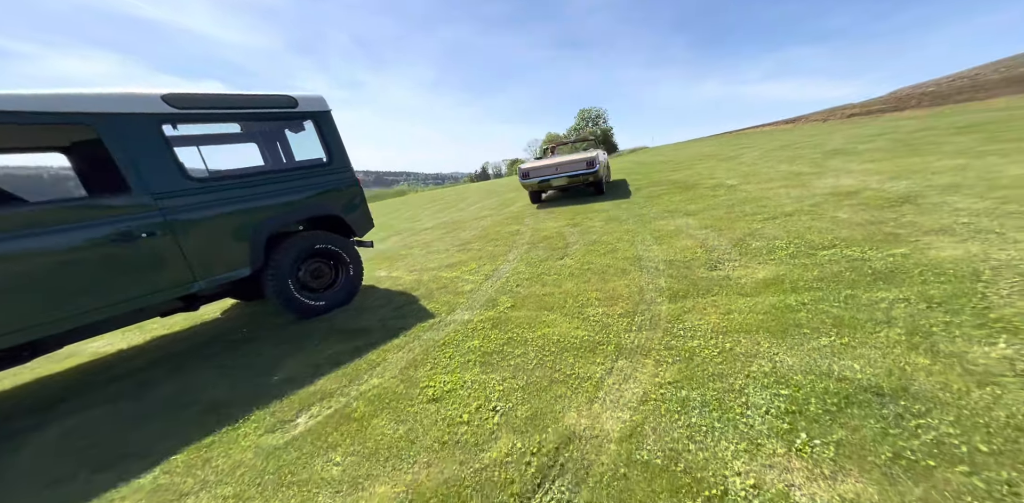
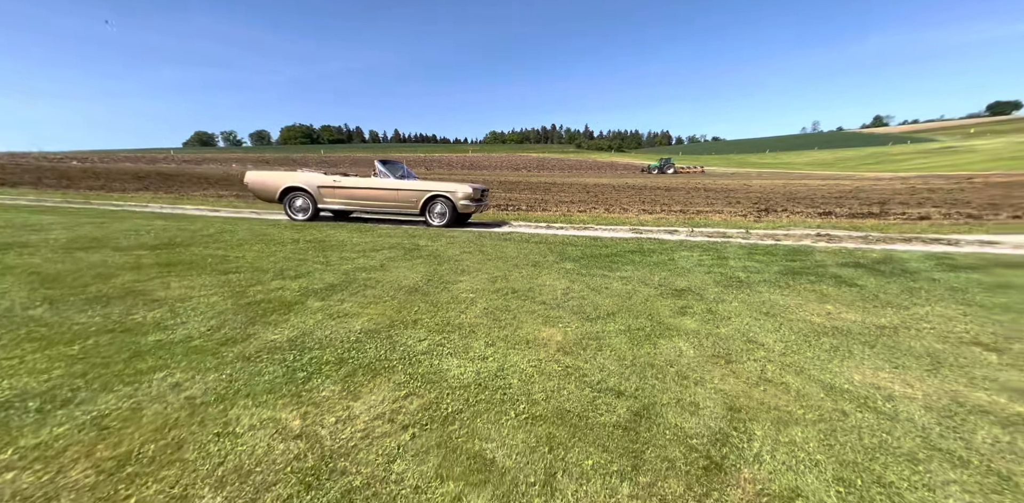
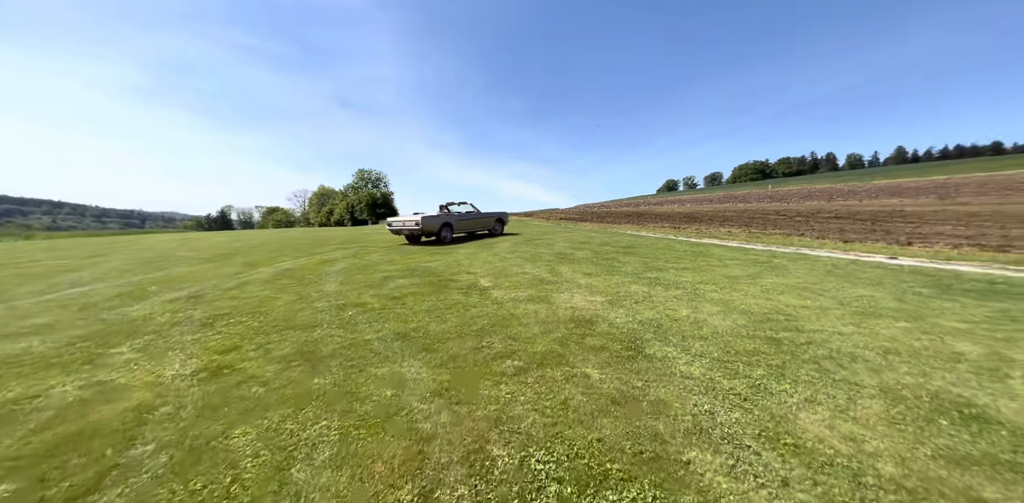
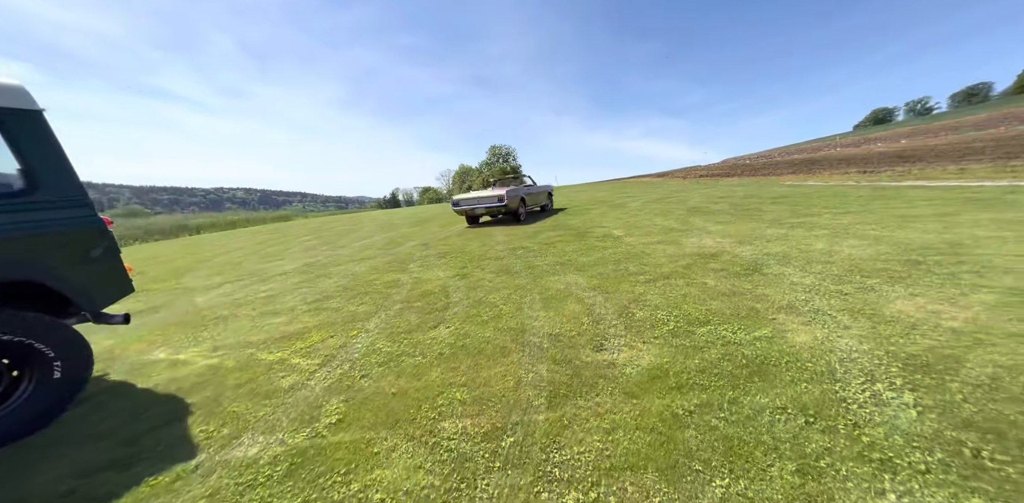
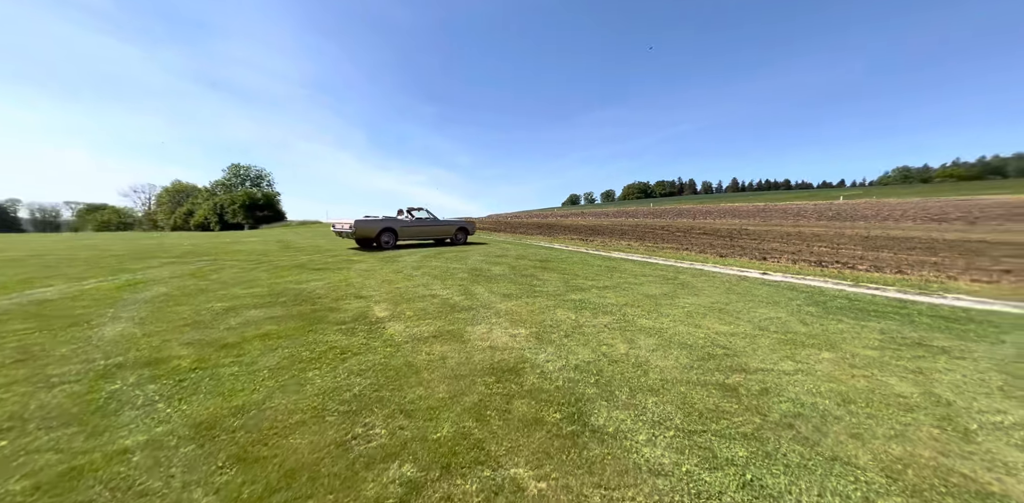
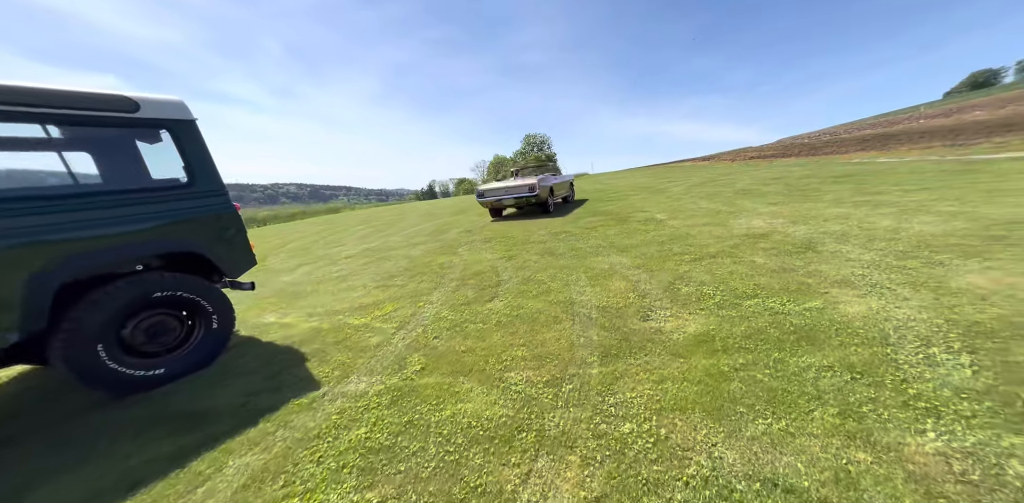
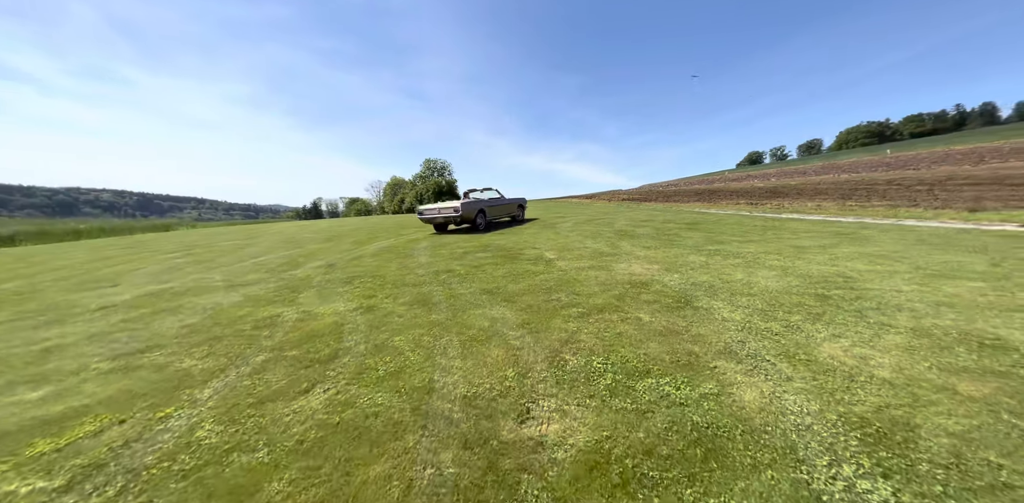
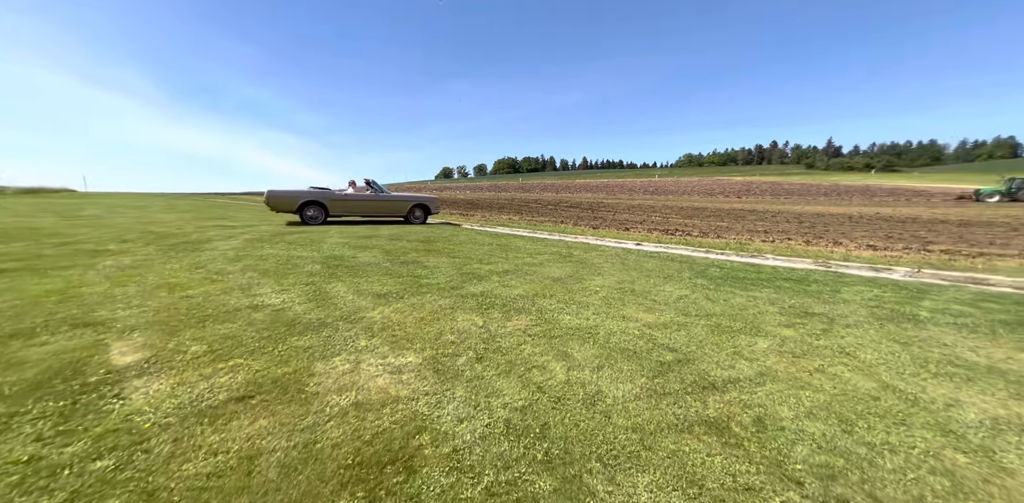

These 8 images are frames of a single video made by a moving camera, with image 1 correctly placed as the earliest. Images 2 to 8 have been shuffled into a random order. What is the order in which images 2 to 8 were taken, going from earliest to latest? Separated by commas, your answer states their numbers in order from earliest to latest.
6, 4, 7, 3, 5, 8, 2
